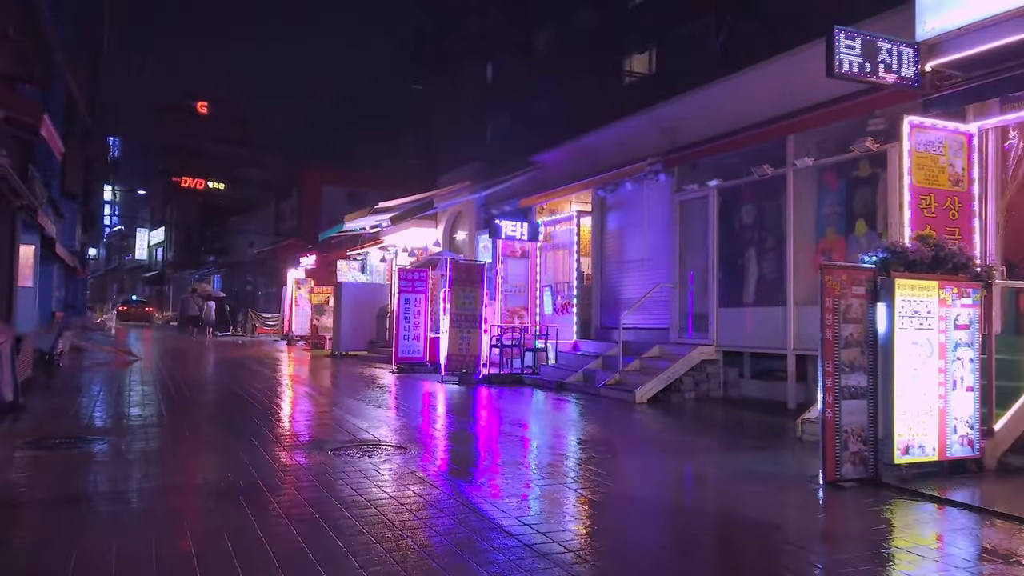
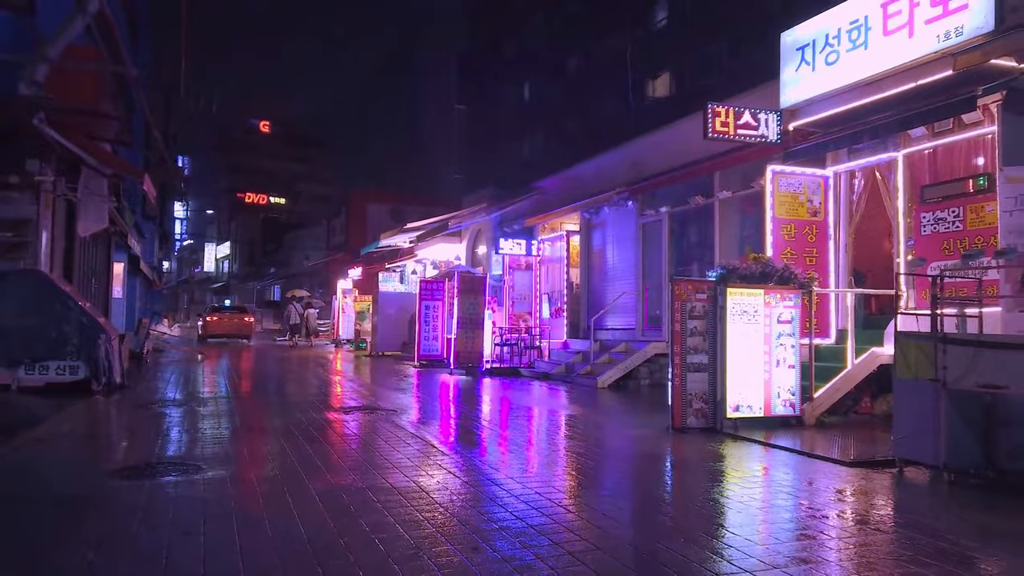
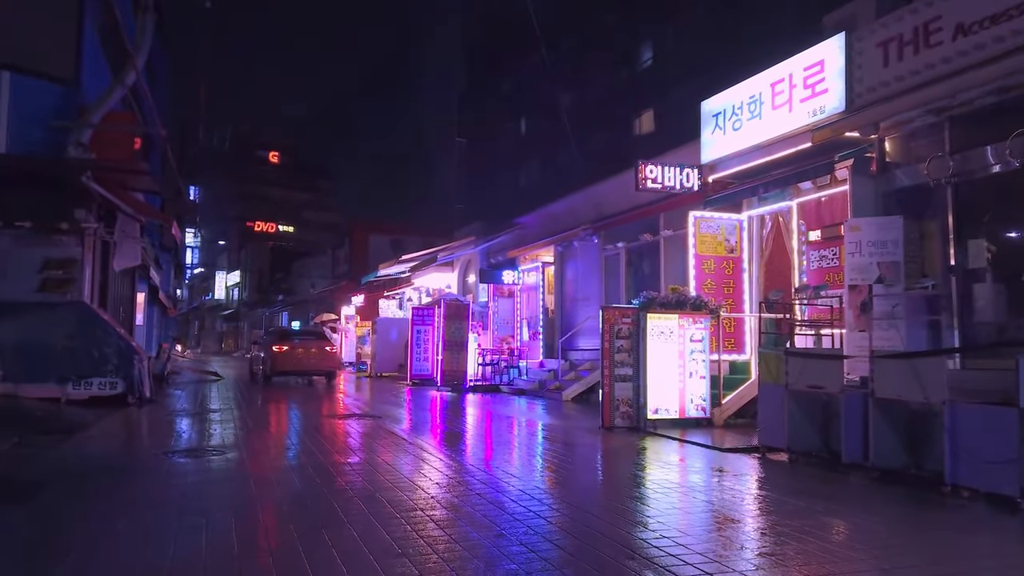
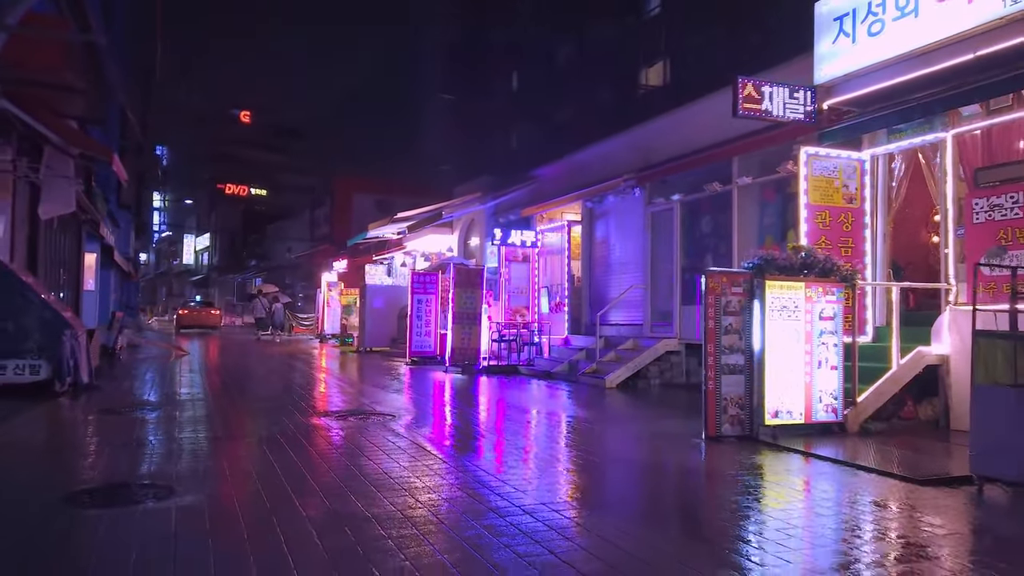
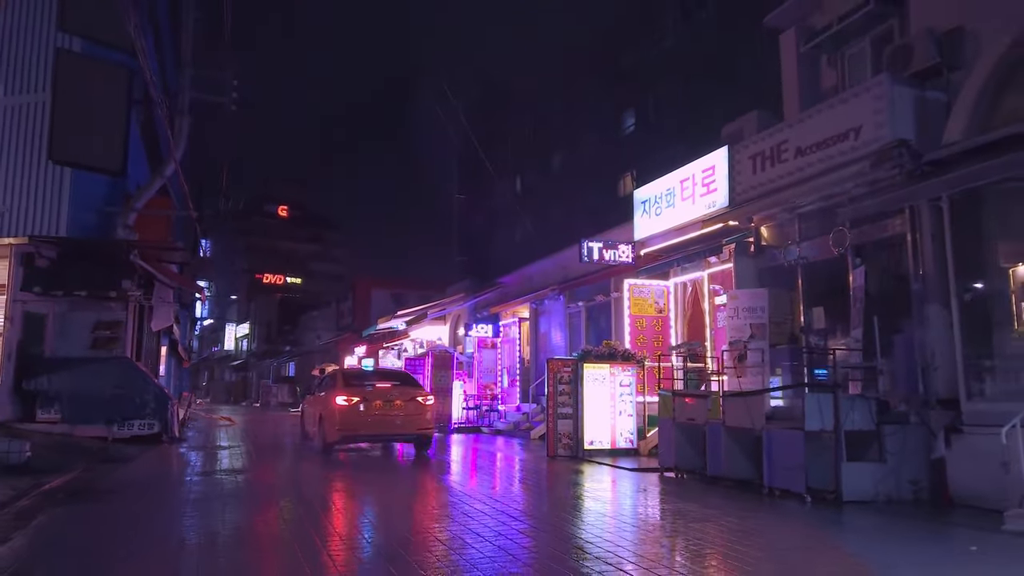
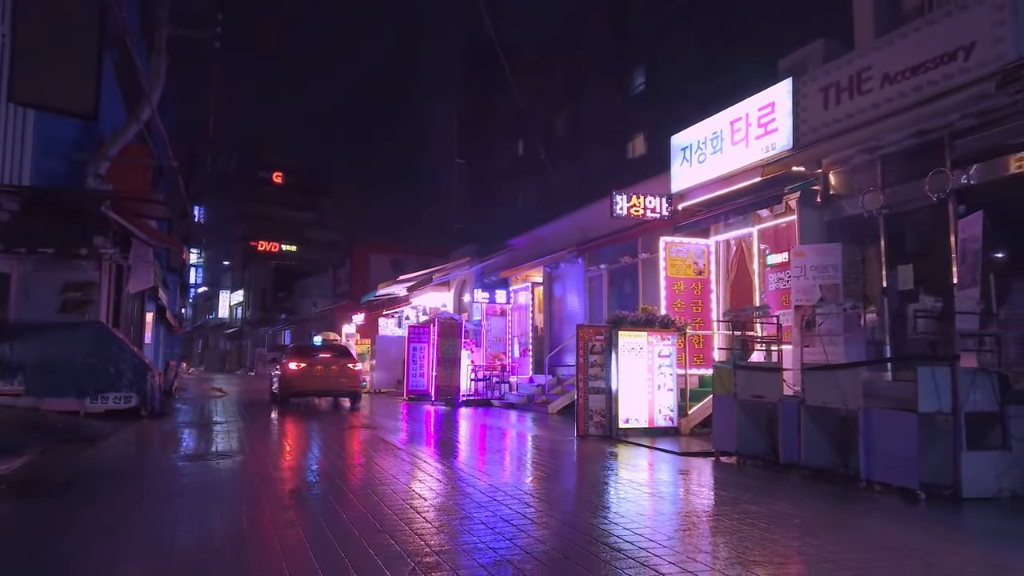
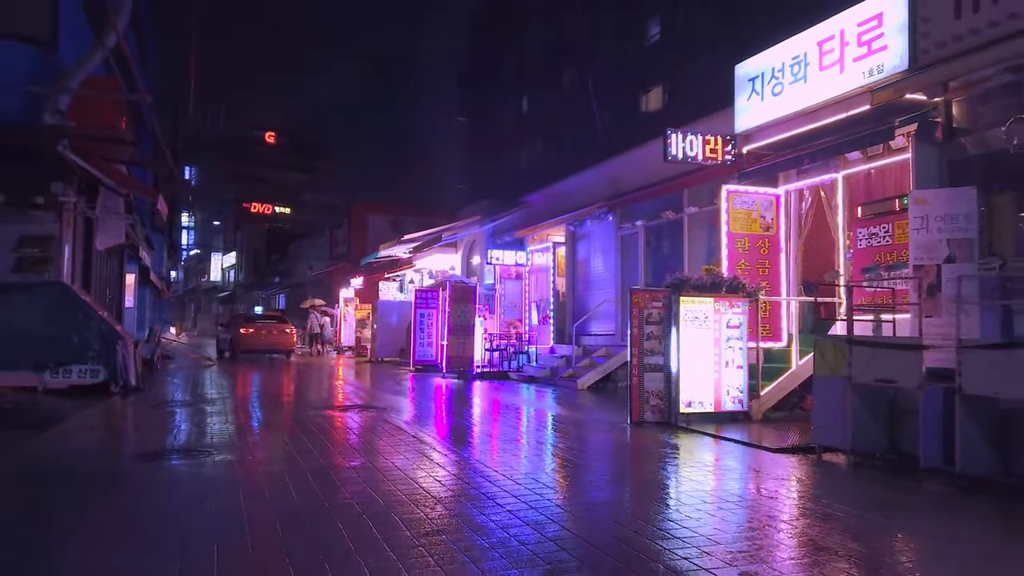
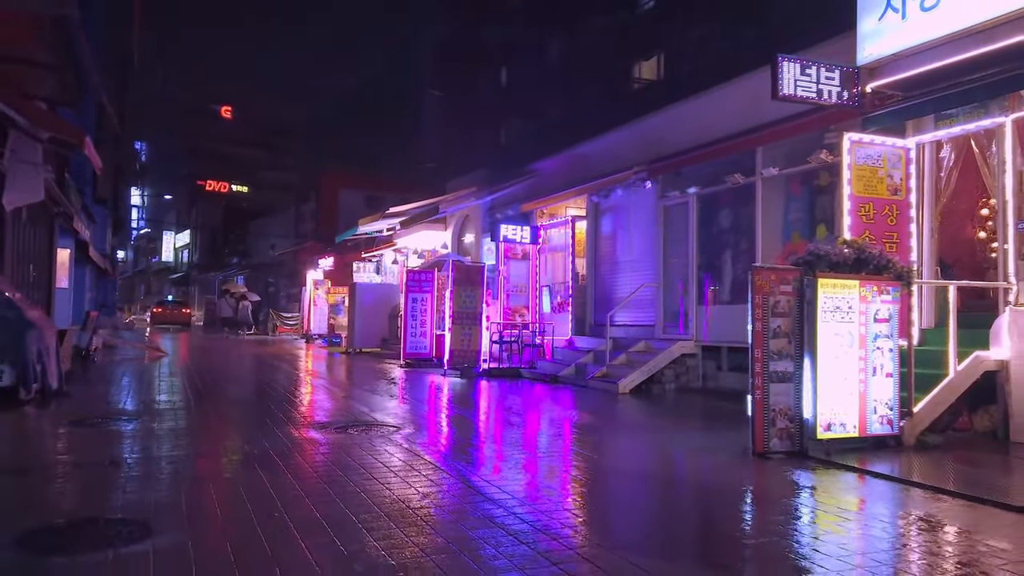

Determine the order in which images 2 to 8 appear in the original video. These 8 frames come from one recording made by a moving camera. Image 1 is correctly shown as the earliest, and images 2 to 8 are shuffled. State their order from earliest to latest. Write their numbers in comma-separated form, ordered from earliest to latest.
8, 4, 2, 7, 3, 6, 5
